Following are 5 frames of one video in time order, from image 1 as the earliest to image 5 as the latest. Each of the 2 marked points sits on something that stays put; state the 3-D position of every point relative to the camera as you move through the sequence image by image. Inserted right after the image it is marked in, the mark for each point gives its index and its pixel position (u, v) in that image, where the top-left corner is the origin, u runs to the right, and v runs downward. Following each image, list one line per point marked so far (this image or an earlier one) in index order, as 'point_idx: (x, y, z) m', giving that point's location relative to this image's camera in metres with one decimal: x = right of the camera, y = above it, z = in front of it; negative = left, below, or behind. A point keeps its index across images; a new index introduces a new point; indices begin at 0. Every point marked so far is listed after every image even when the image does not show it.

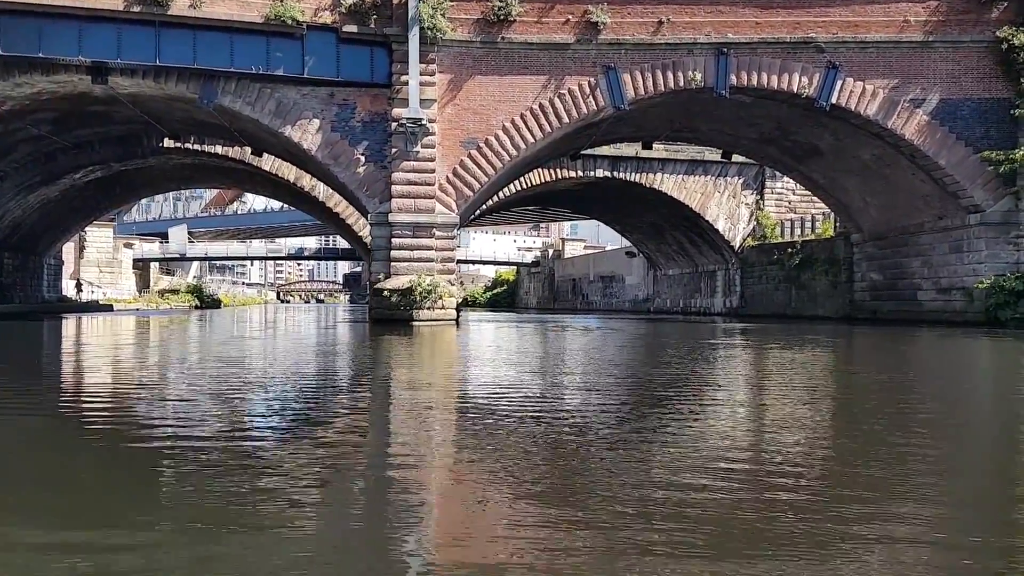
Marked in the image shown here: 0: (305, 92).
0: (-4.5, +4.3, +19.7) m
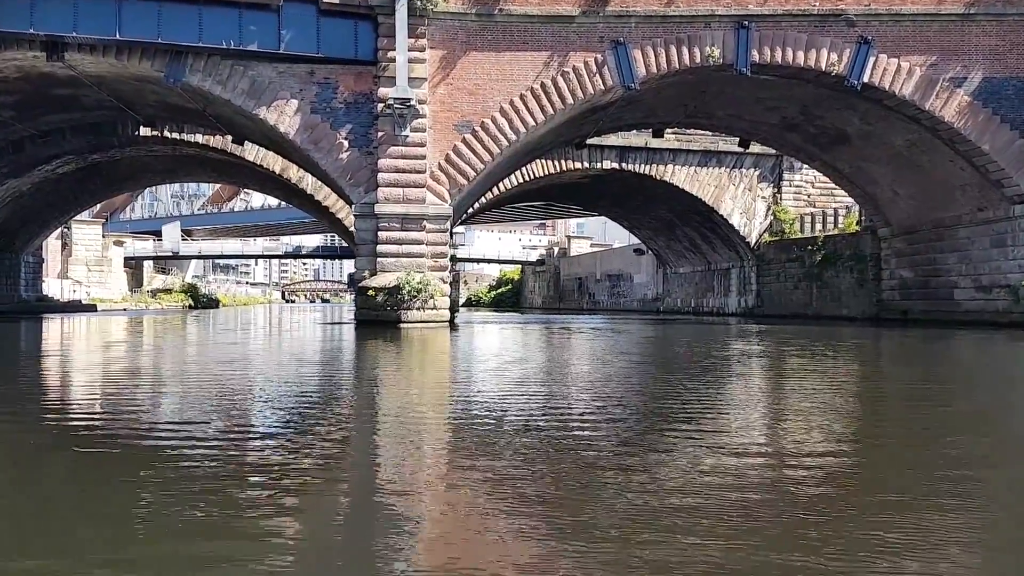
0: (-4.5, +4.3, +18.1) m
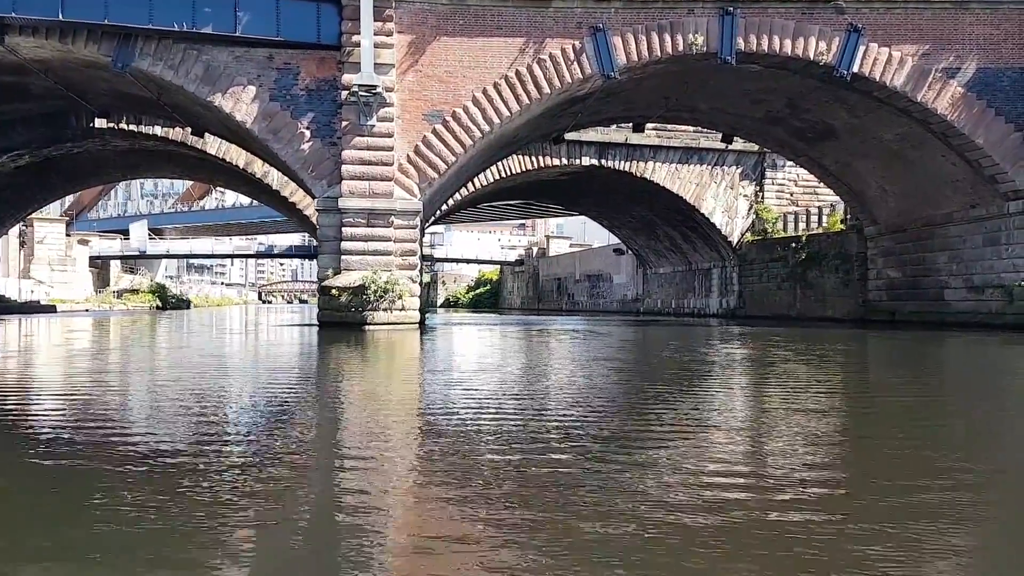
0: (-5.0, +4.3, +17.1) m
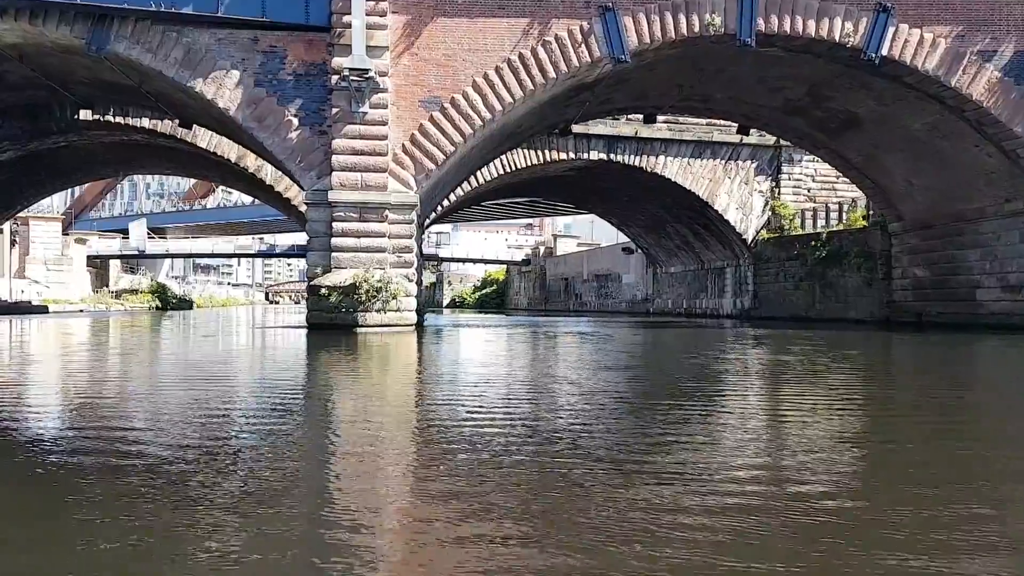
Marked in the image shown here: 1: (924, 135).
0: (-5.0, +4.3, +16.2) m
1: (+8.5, +3.1, +19.3) m
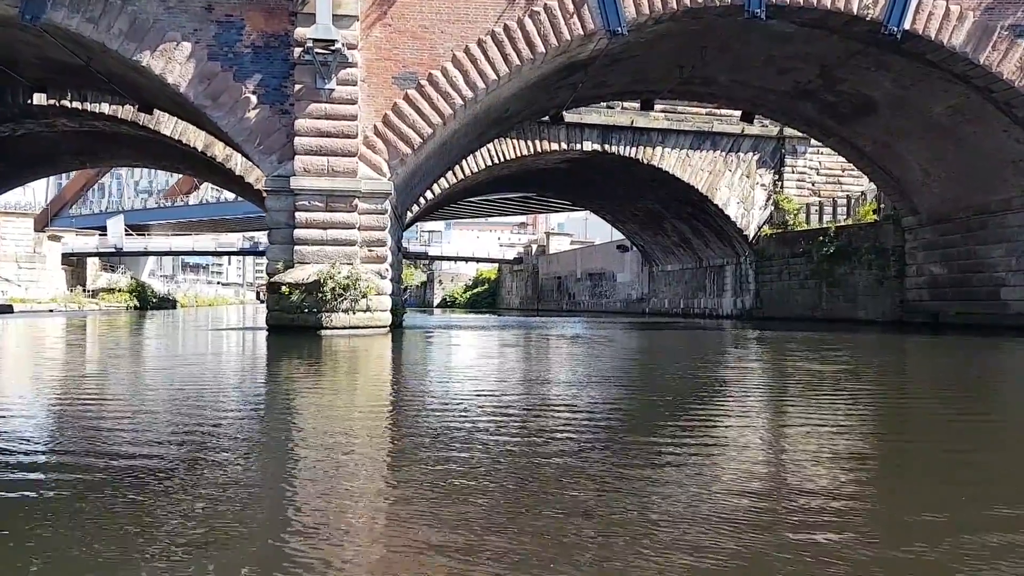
0: (-5.2, +4.4, +14.8) m
1: (+8.3, +3.2, +18.0) m
